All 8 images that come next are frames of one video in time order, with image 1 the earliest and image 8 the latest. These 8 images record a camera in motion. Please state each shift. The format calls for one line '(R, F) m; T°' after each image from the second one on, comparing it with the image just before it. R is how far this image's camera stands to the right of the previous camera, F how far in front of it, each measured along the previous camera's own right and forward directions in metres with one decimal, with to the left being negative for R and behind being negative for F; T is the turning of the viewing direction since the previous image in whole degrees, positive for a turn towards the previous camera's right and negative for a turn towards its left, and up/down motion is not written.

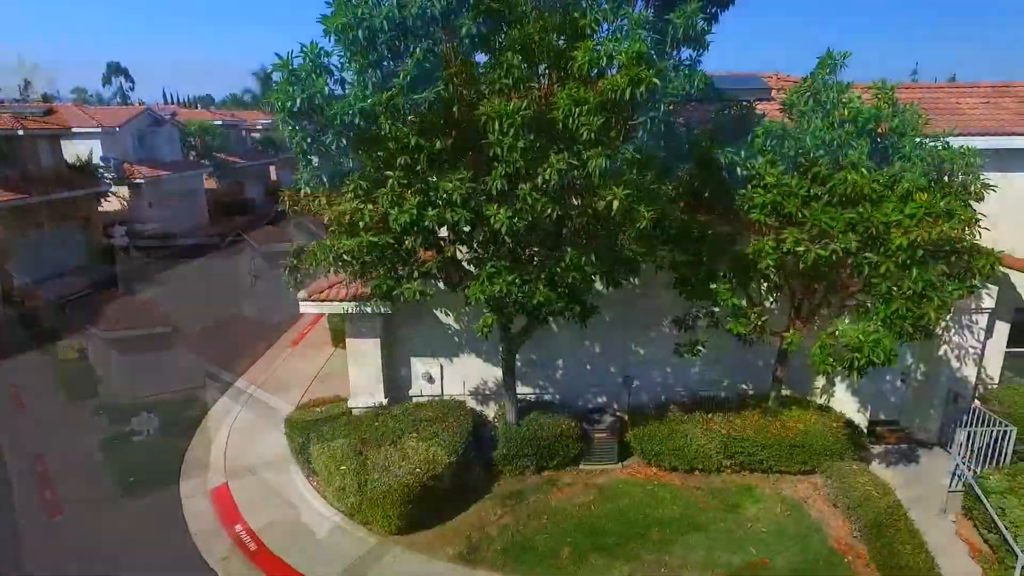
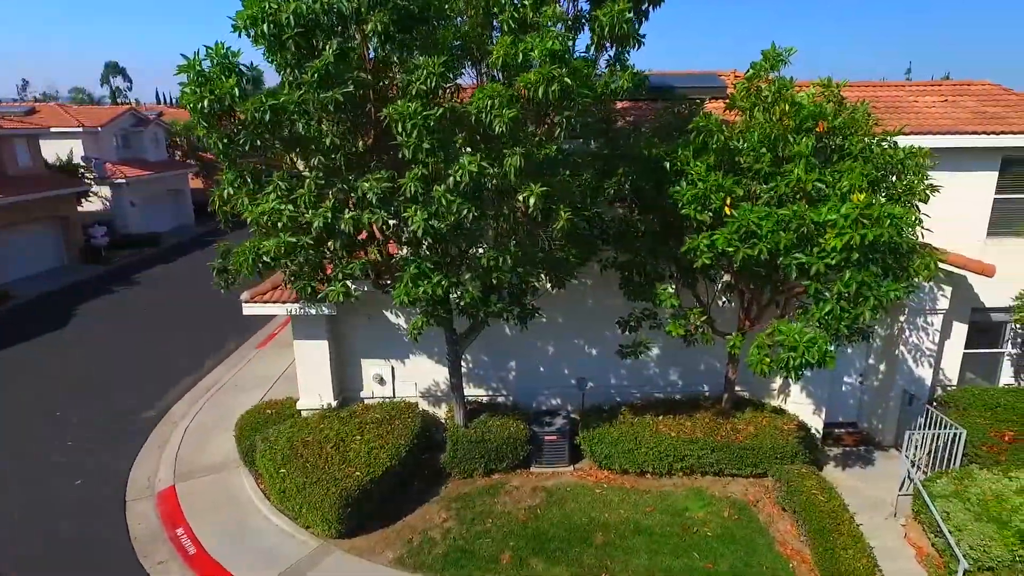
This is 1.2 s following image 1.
(+1.0, +0.1) m; 0°
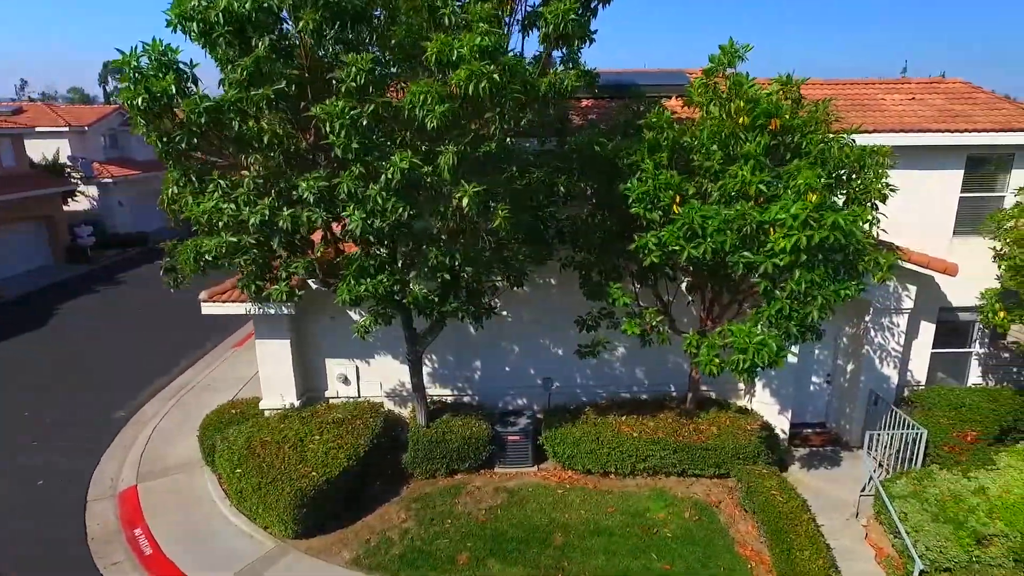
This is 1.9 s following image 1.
(+0.7, 0.0) m; 0°
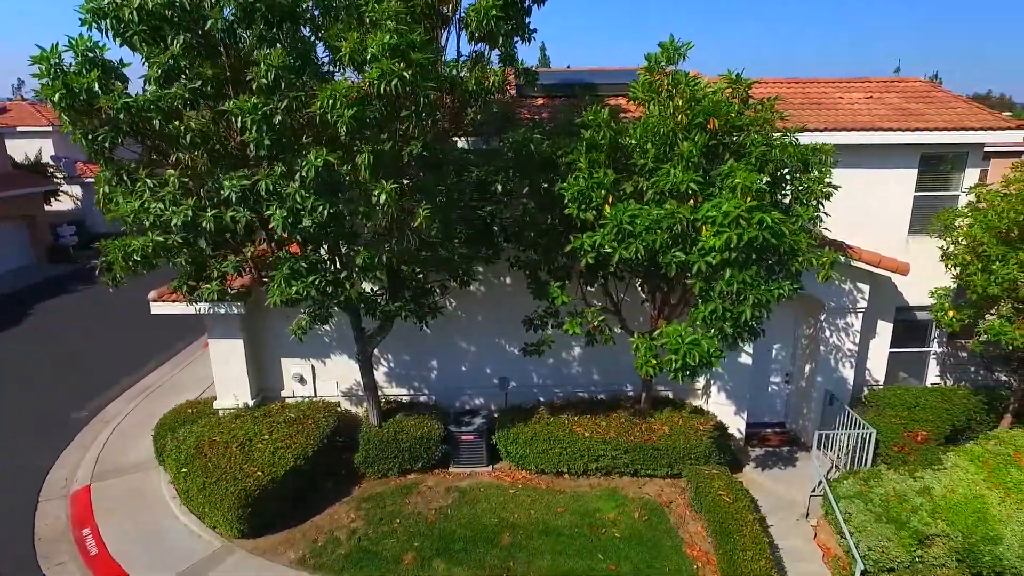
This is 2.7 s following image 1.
(+0.9, 0.0) m; 0°
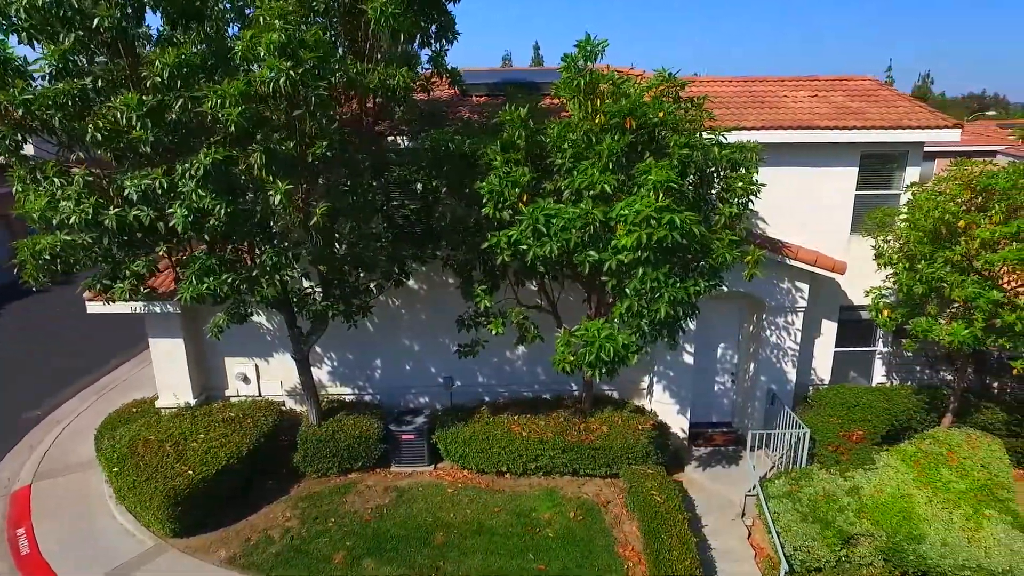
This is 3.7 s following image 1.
(+1.2, 0.0) m; 0°
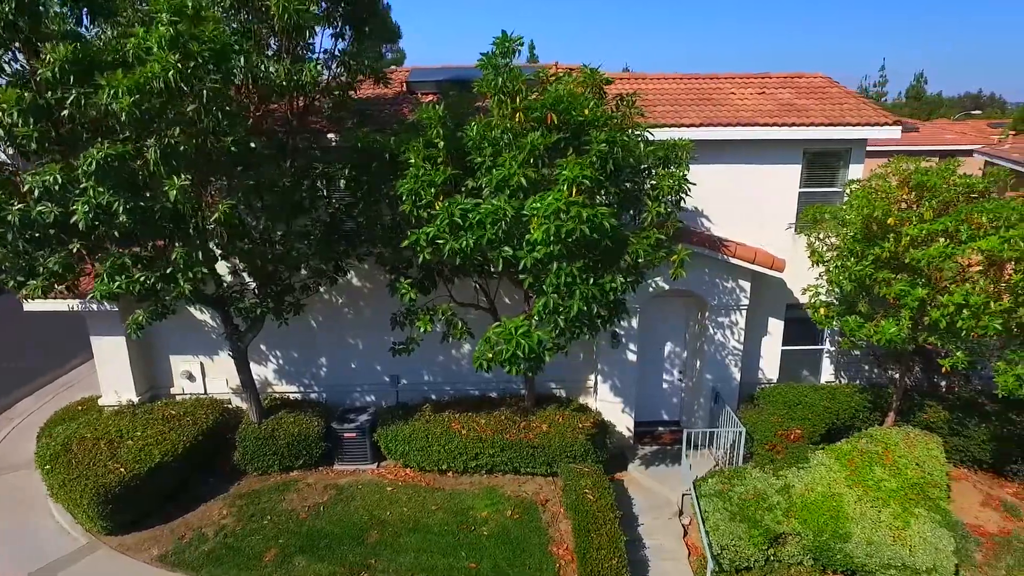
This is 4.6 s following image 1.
(+1.2, 0.0) m; 0°
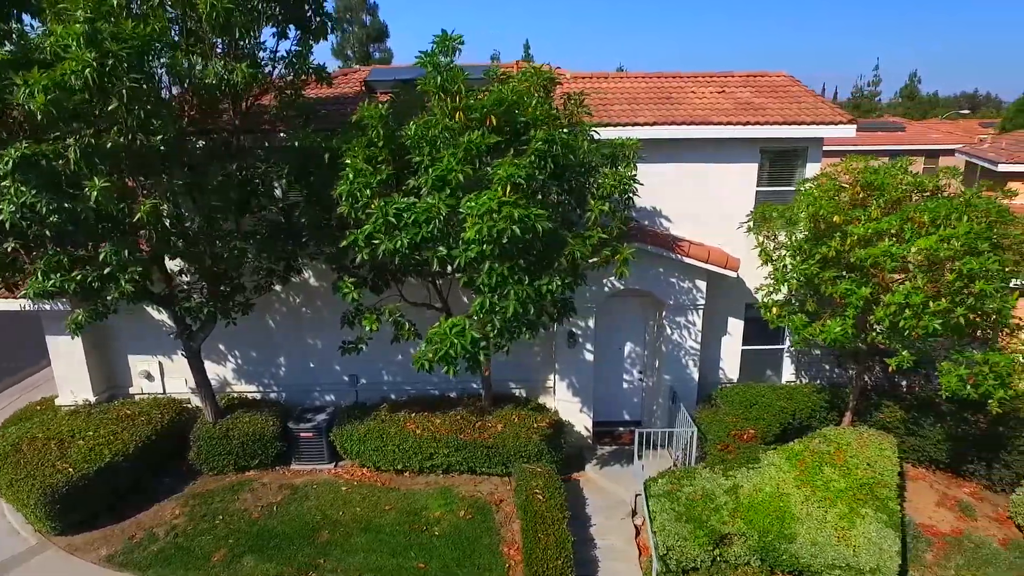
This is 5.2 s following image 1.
(+0.8, 0.0) m; 0°
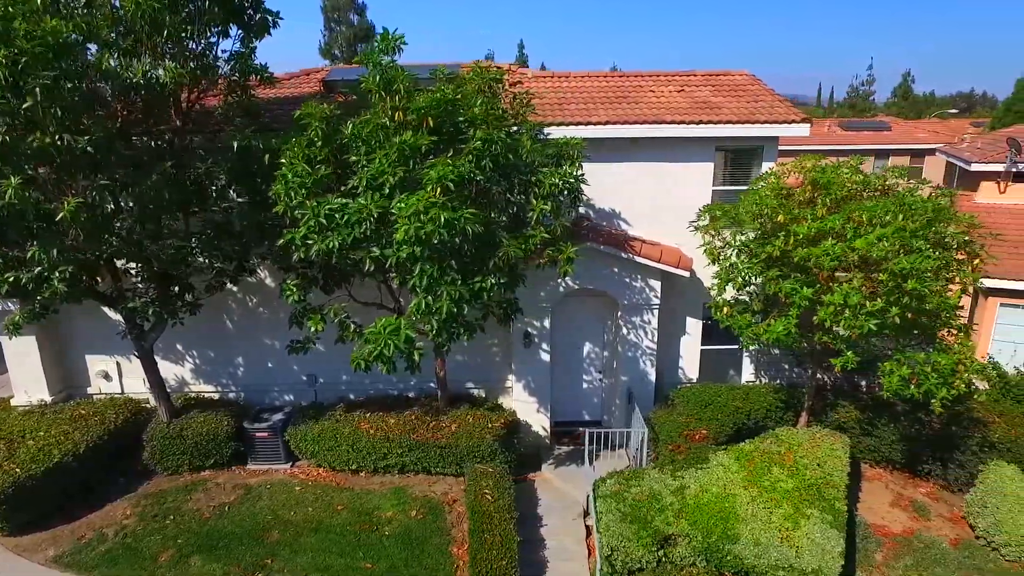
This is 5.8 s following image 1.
(+0.9, 0.0) m; 0°
